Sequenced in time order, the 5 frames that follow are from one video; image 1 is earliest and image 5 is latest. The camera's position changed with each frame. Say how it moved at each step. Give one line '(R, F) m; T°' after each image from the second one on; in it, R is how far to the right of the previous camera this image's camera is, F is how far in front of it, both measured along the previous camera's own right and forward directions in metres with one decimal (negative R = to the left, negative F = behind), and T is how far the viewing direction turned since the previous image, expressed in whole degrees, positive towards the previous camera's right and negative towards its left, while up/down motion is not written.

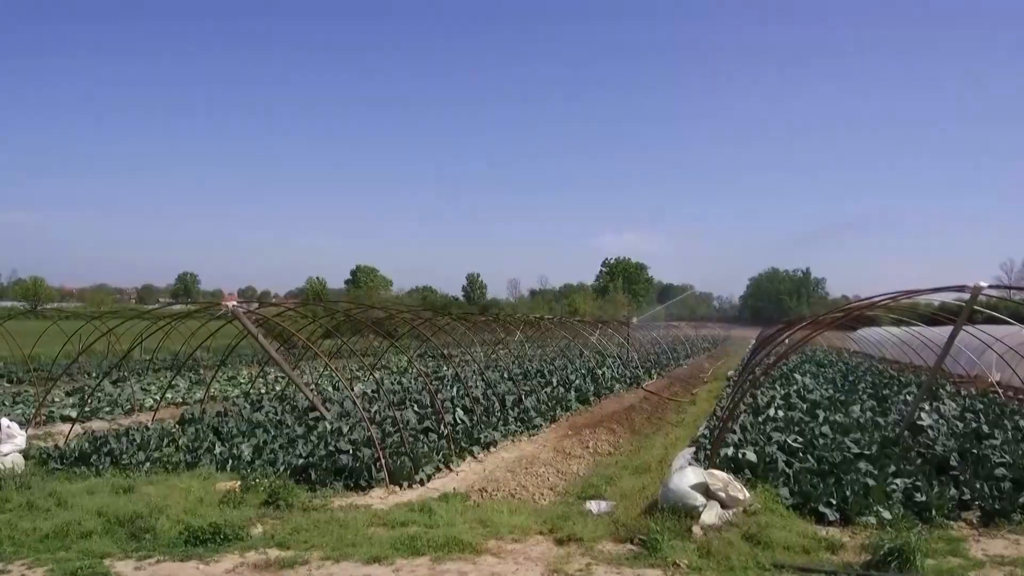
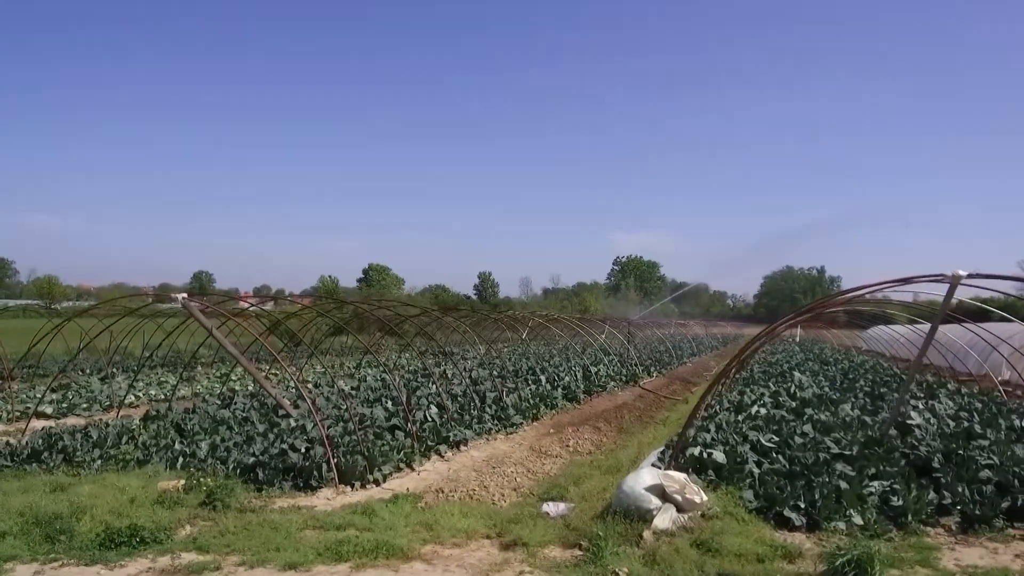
(+0.6, +0.4) m; -1°
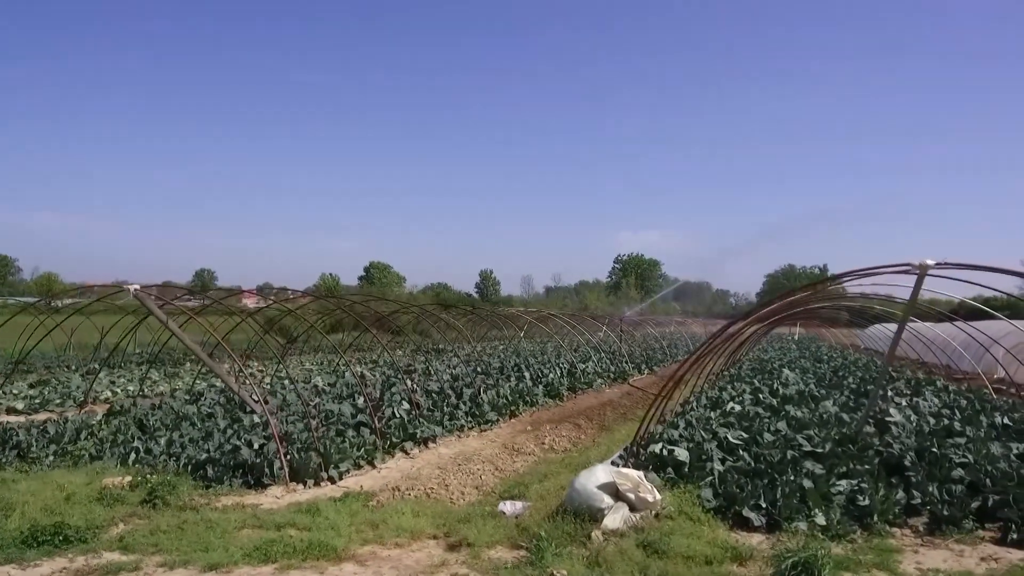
(+0.5, +0.3) m; 0°
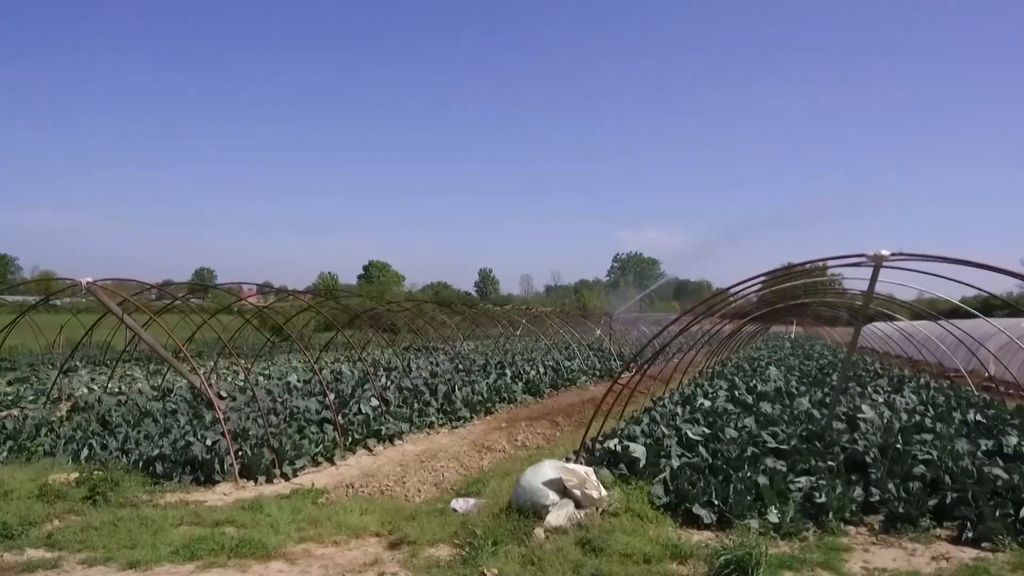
(+0.5, +0.2) m; 0°
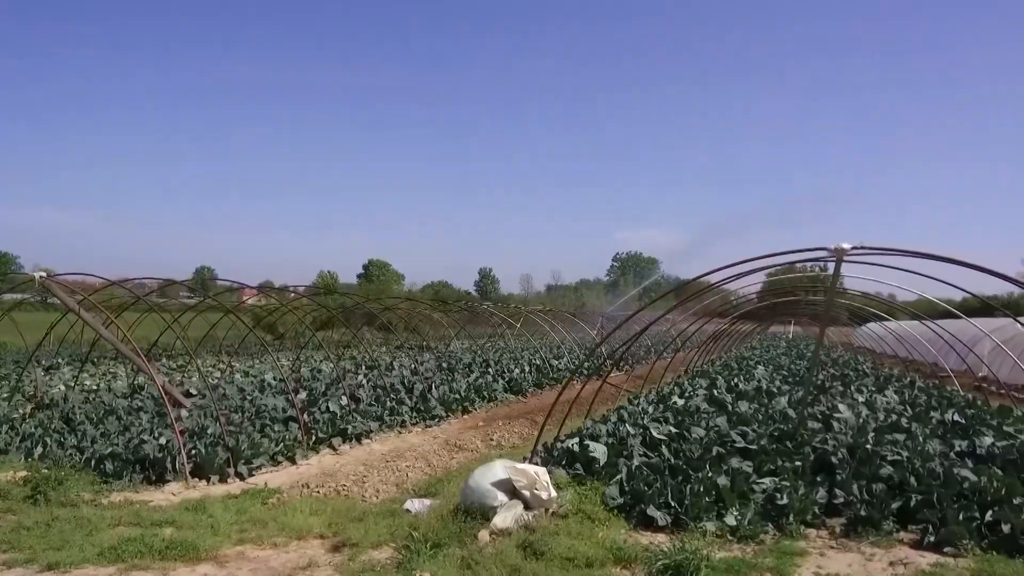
(+0.4, +0.2) m; 0°
